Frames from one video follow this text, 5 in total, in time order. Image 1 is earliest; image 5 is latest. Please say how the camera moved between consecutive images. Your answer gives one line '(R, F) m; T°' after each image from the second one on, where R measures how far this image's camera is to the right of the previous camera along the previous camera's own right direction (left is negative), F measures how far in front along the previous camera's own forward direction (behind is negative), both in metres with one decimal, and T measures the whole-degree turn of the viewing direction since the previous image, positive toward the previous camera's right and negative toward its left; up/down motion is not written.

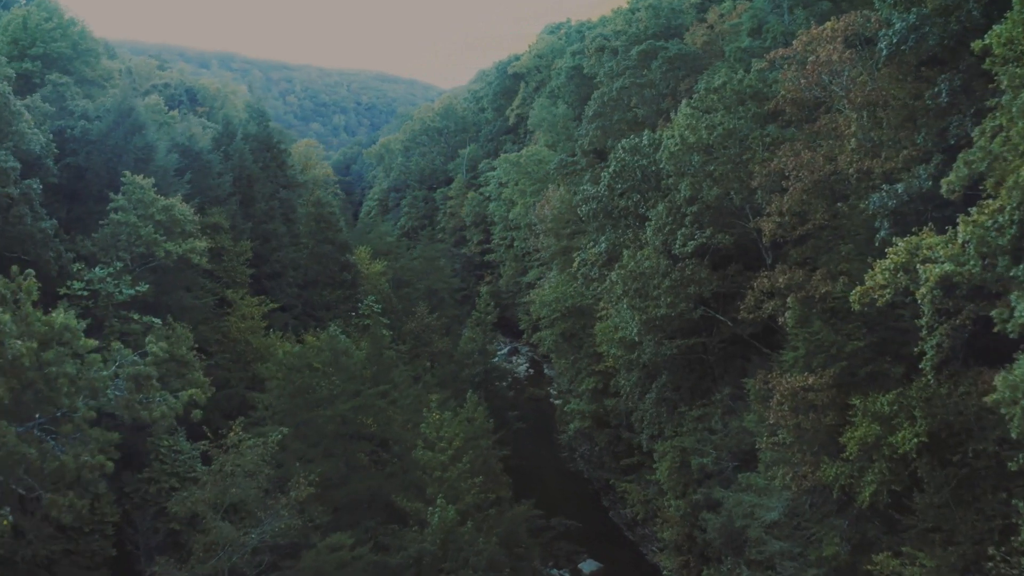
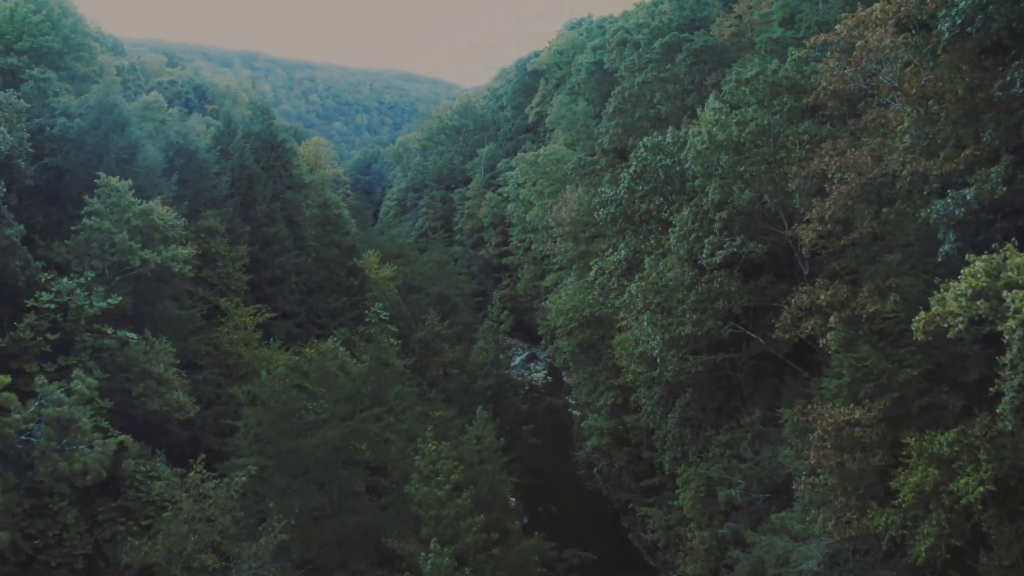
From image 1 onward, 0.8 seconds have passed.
(+0.2, +1.8) m; -1°
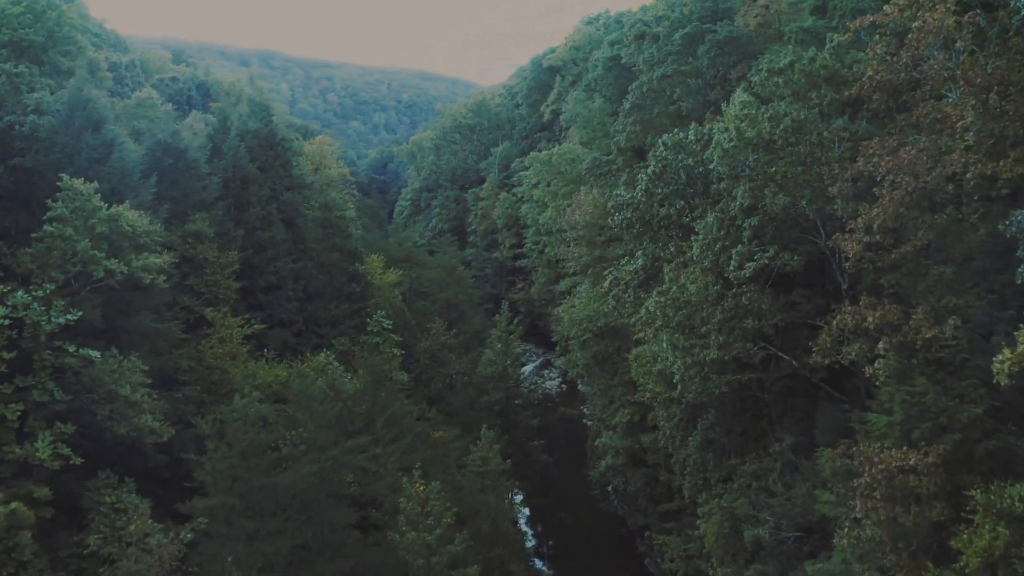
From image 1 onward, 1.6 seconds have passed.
(+0.2, +1.8) m; -1°
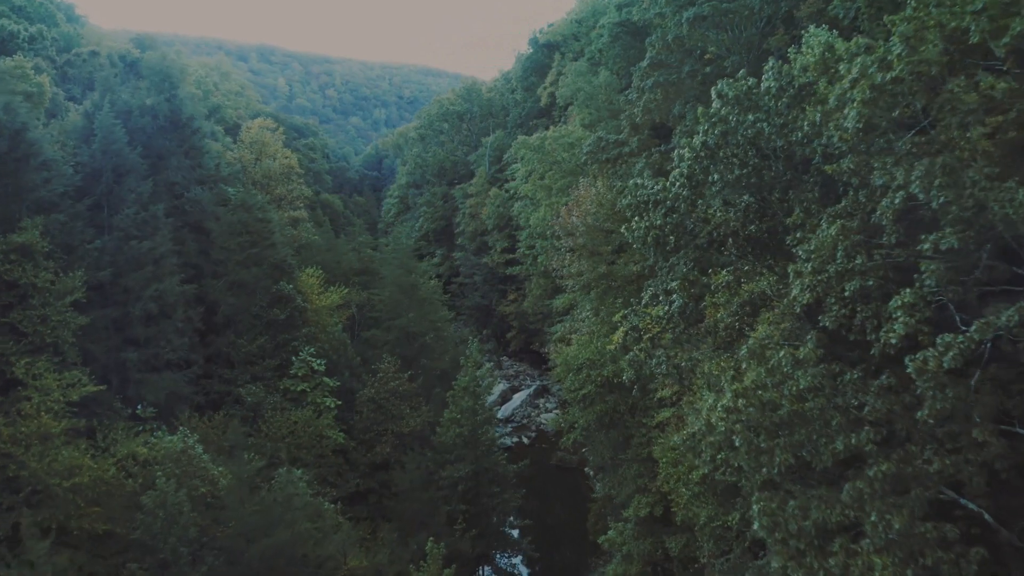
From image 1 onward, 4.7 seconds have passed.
(+0.6, +7.5) m; 0°
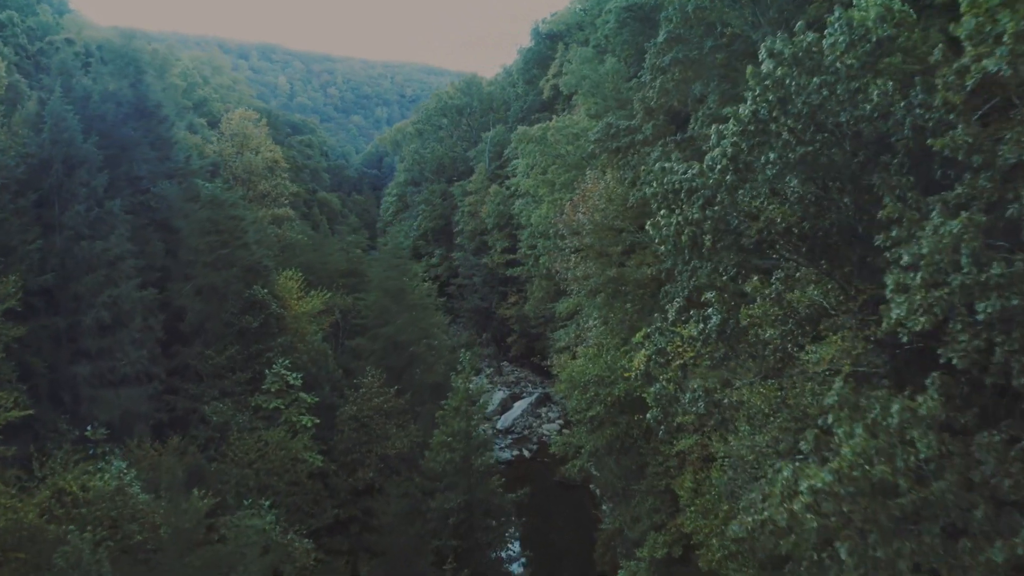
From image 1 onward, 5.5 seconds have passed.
(+0.1, +2.2) m; 0°
